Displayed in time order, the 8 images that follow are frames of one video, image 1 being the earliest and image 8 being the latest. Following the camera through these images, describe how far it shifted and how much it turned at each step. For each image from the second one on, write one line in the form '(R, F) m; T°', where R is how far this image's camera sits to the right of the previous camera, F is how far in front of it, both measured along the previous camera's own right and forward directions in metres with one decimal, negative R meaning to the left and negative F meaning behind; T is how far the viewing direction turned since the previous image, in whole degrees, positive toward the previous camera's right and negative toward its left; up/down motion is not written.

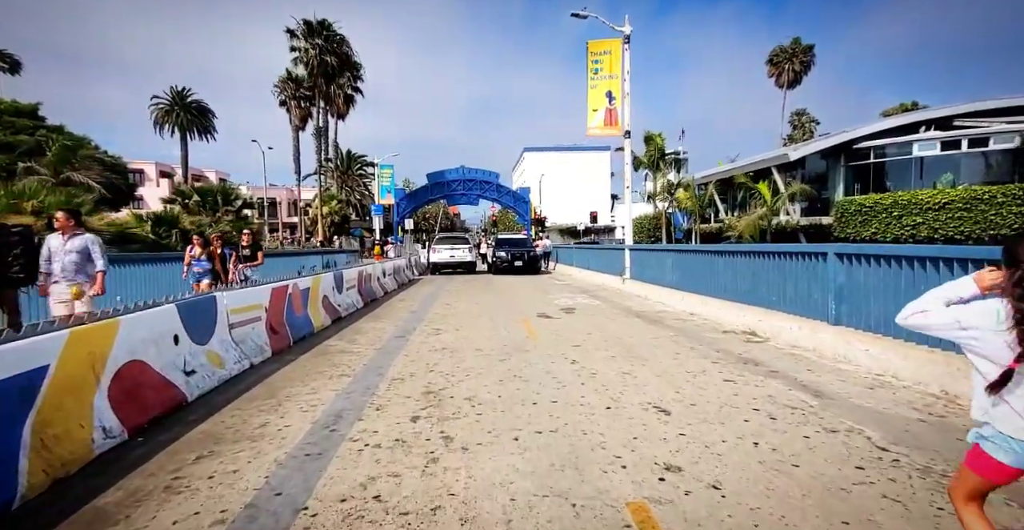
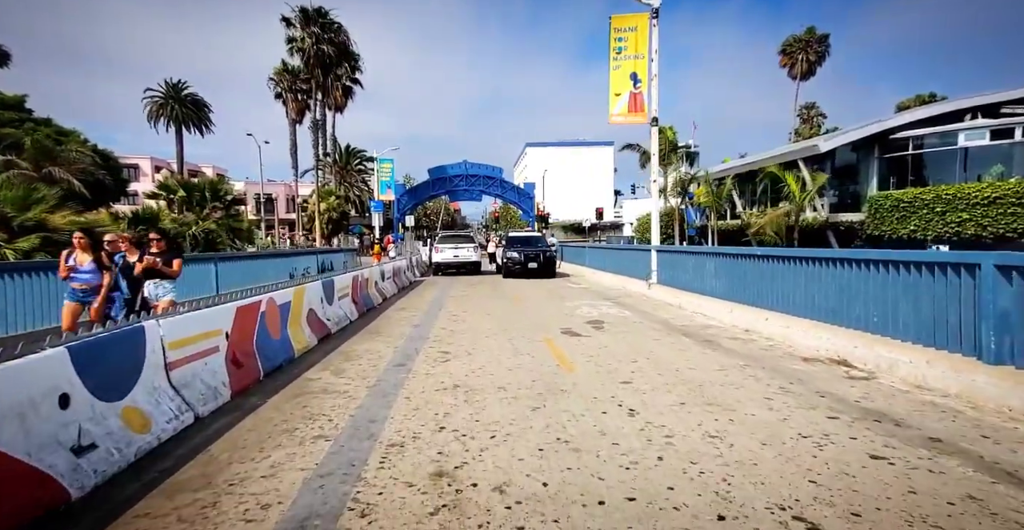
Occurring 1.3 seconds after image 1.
(-0.3, +1.7) m; 0°
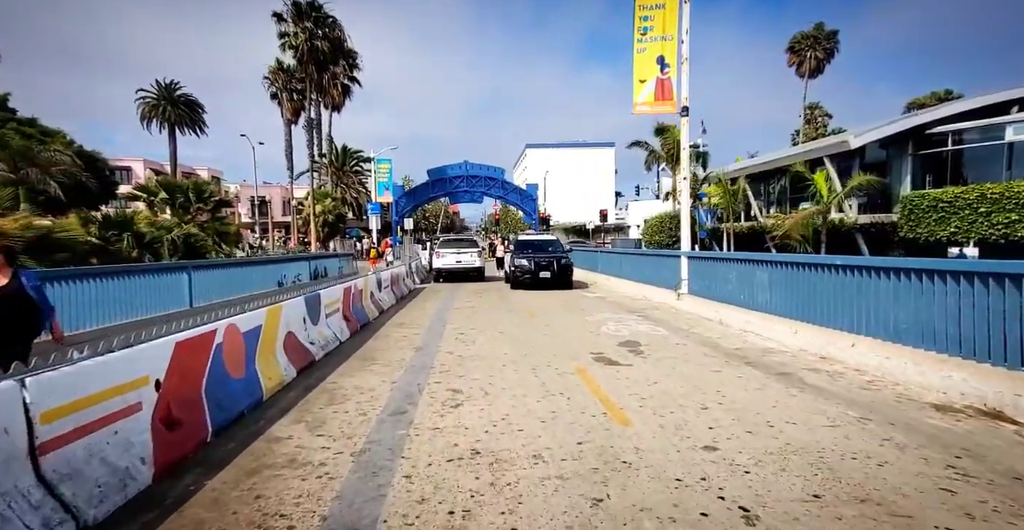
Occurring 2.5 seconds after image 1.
(-0.3, +1.7) m; 0°
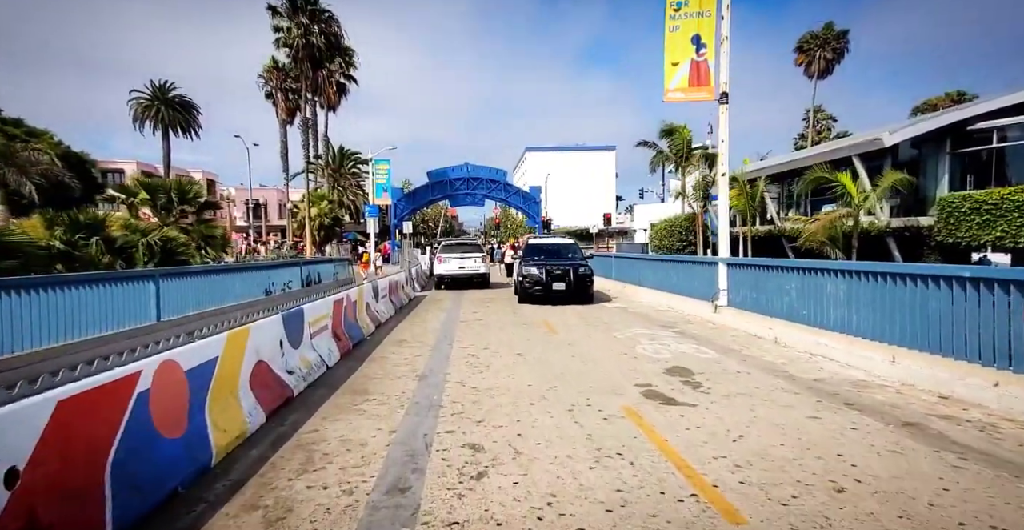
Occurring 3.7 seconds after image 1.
(-0.4, +1.6) m; 0°
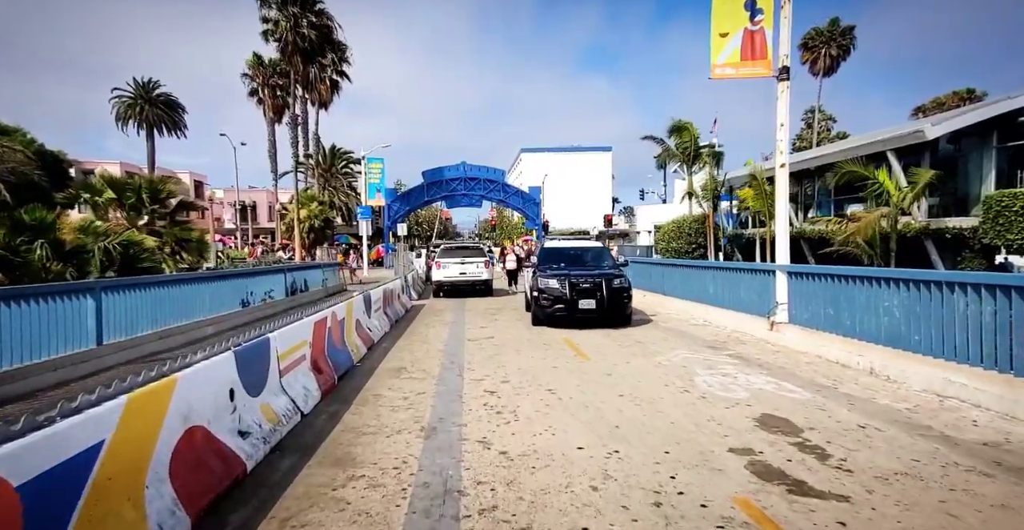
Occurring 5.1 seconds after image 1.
(-0.5, +2.0) m; +1°
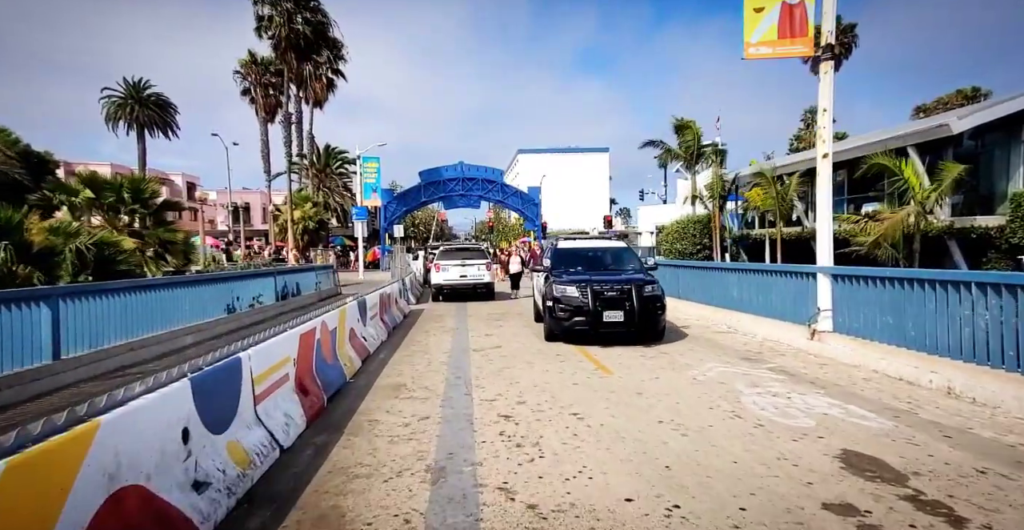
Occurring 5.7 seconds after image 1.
(-0.3, +1.1) m; 0°
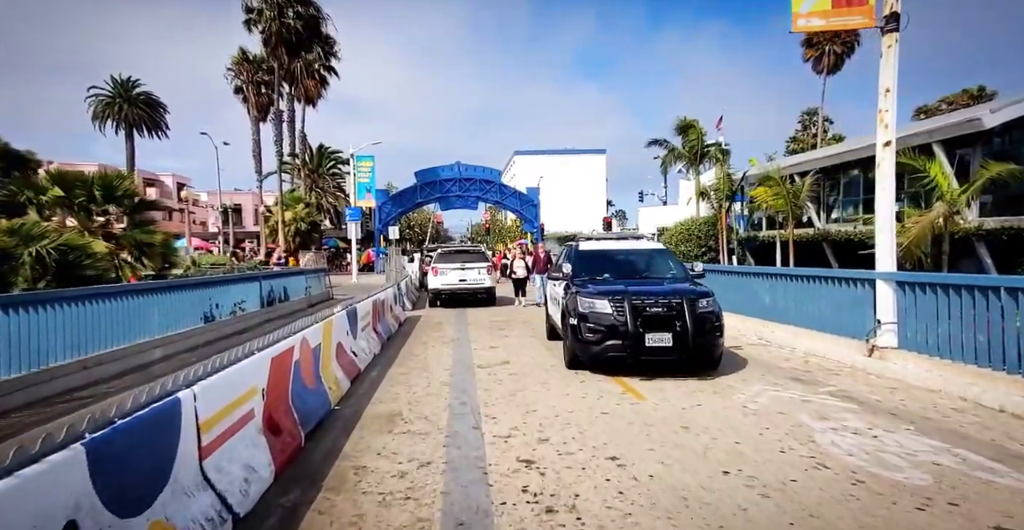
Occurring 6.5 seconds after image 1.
(-0.3, +1.3) m; 0°
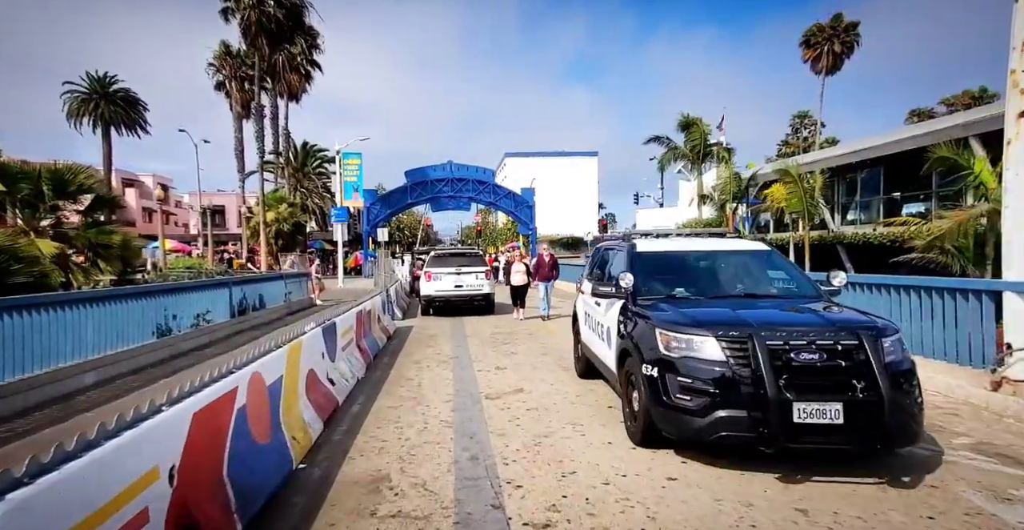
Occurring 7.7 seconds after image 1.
(-0.4, +1.9) m; +1°
